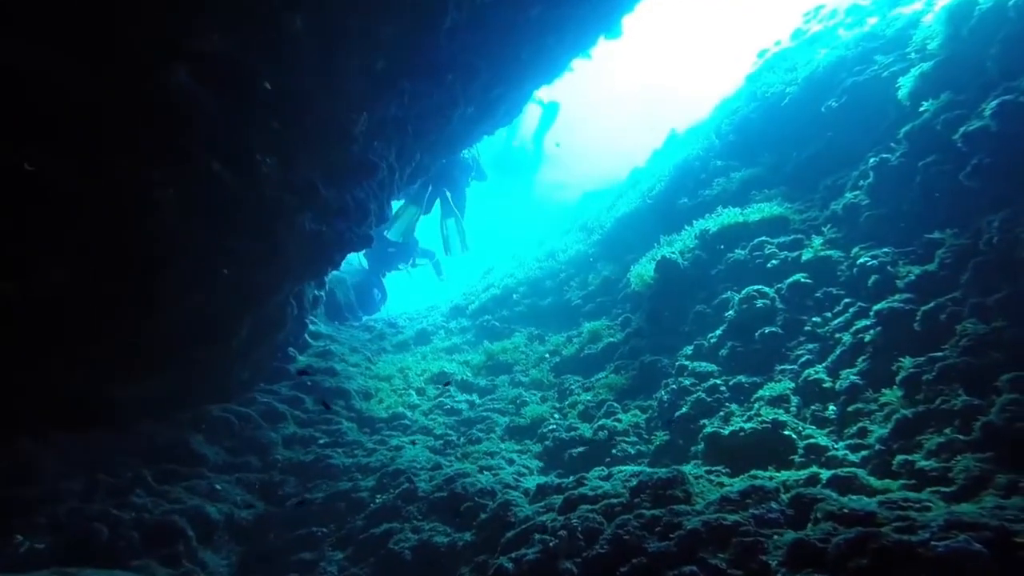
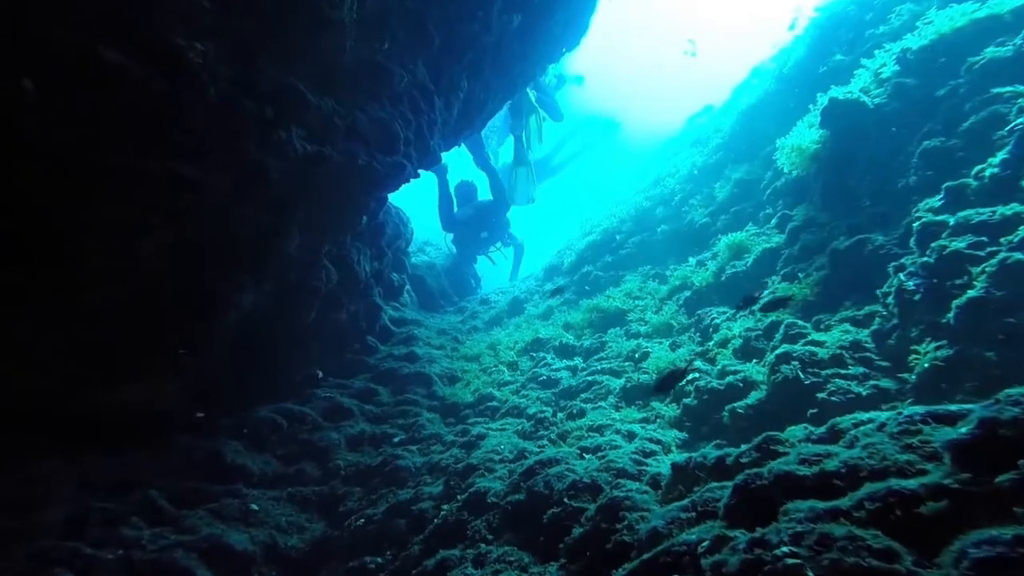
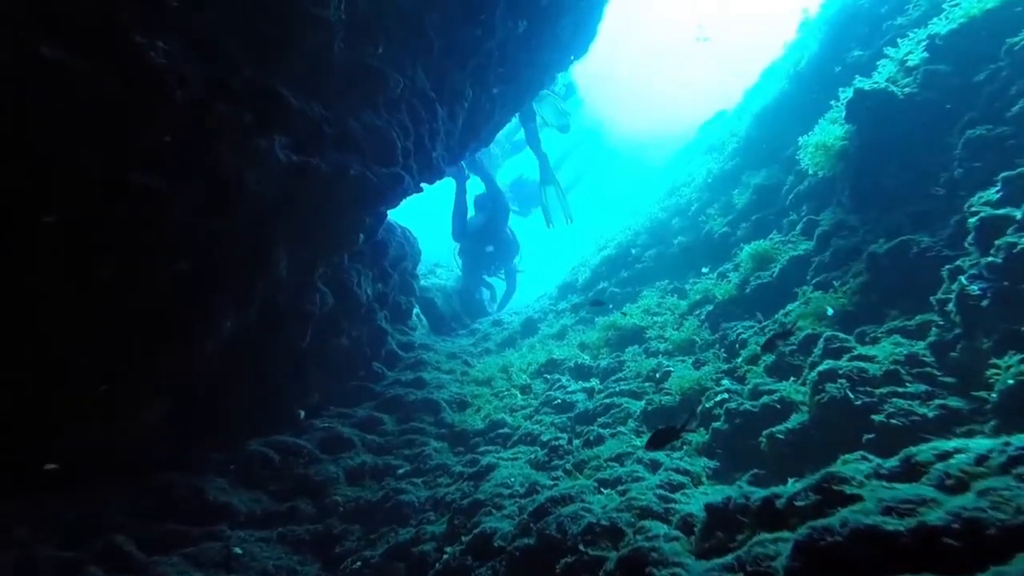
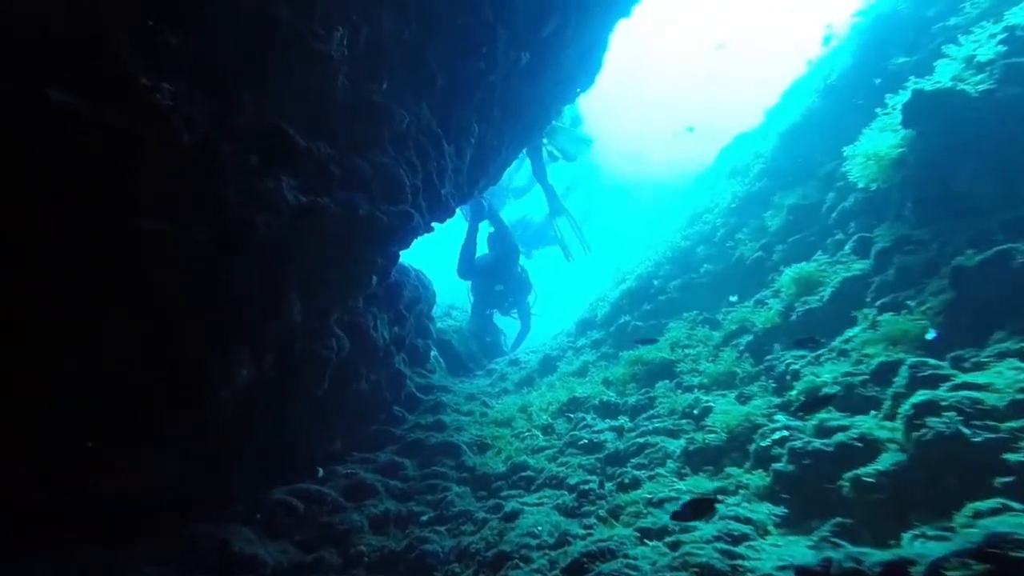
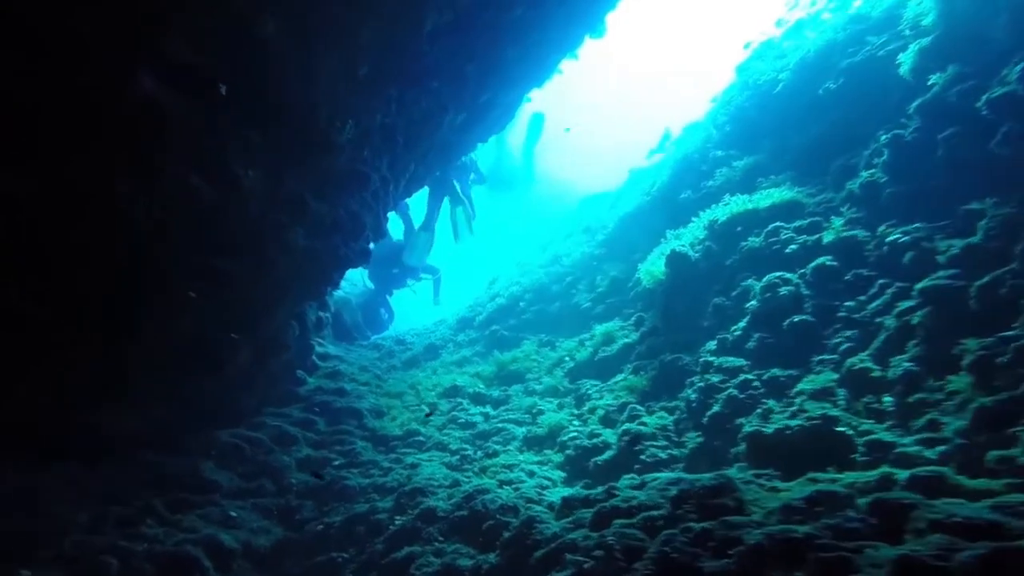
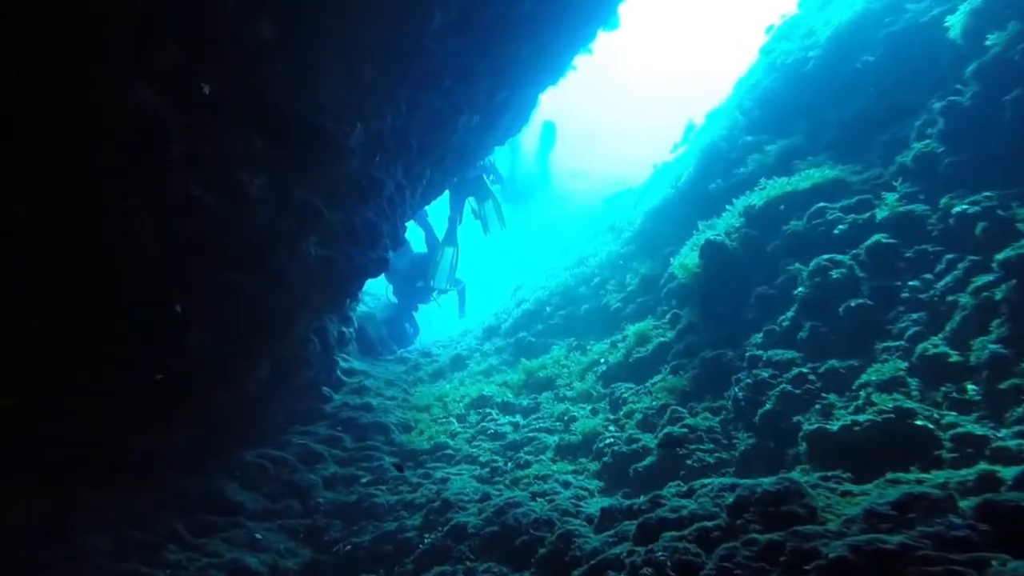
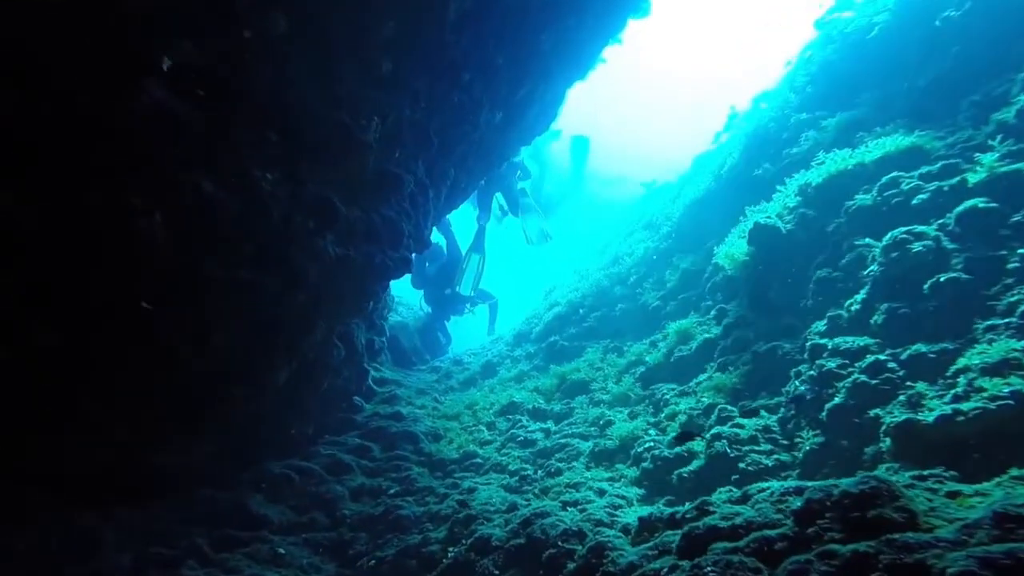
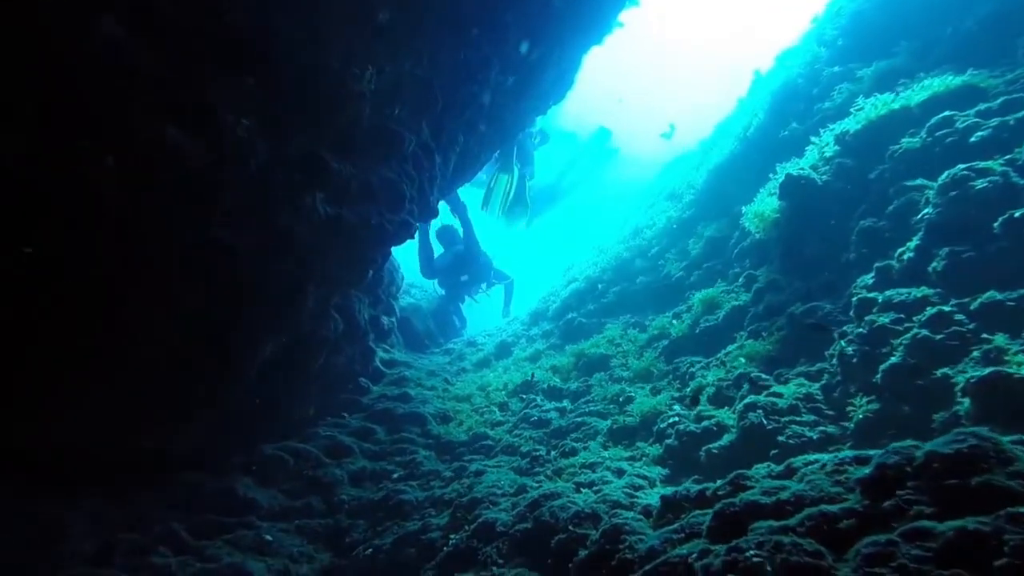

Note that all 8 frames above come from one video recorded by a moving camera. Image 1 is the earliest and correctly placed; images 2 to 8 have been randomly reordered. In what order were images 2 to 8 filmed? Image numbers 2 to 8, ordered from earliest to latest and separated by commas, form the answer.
5, 6, 7, 8, 2, 3, 4
